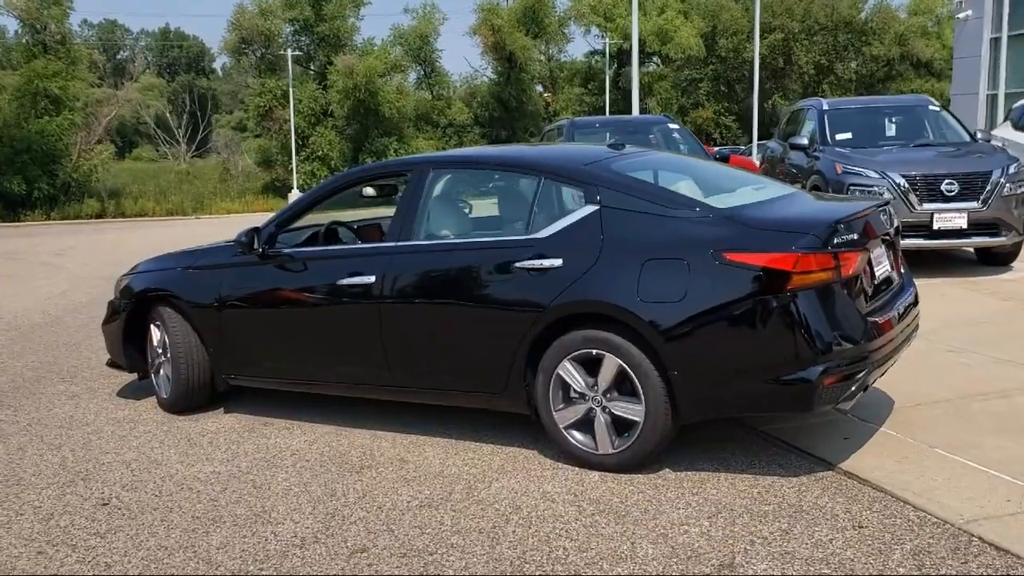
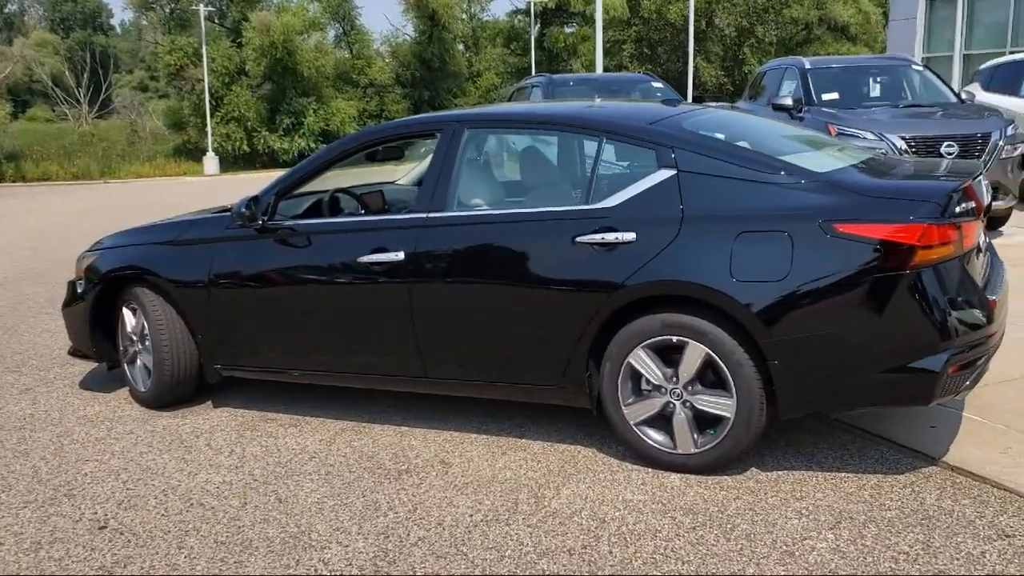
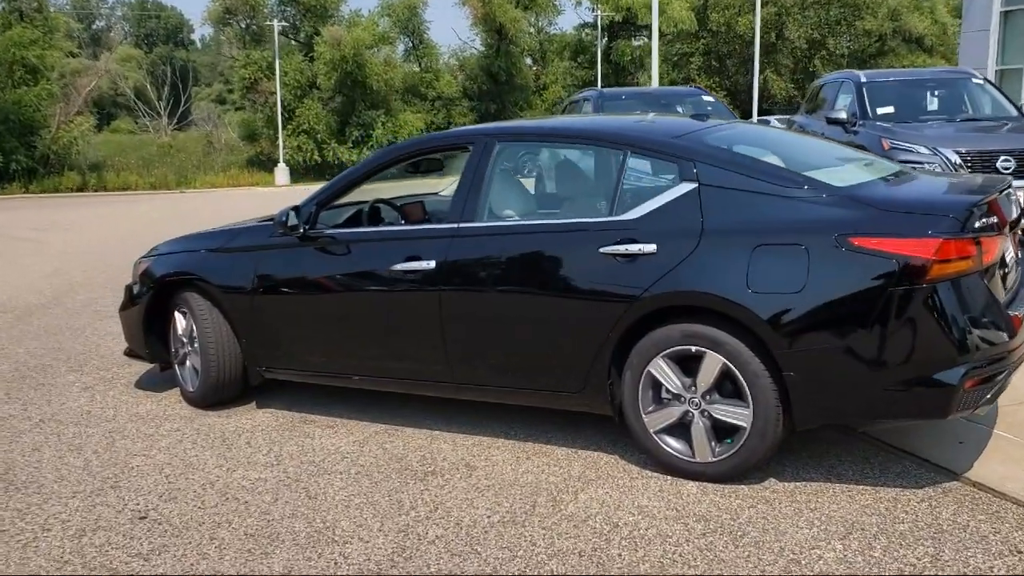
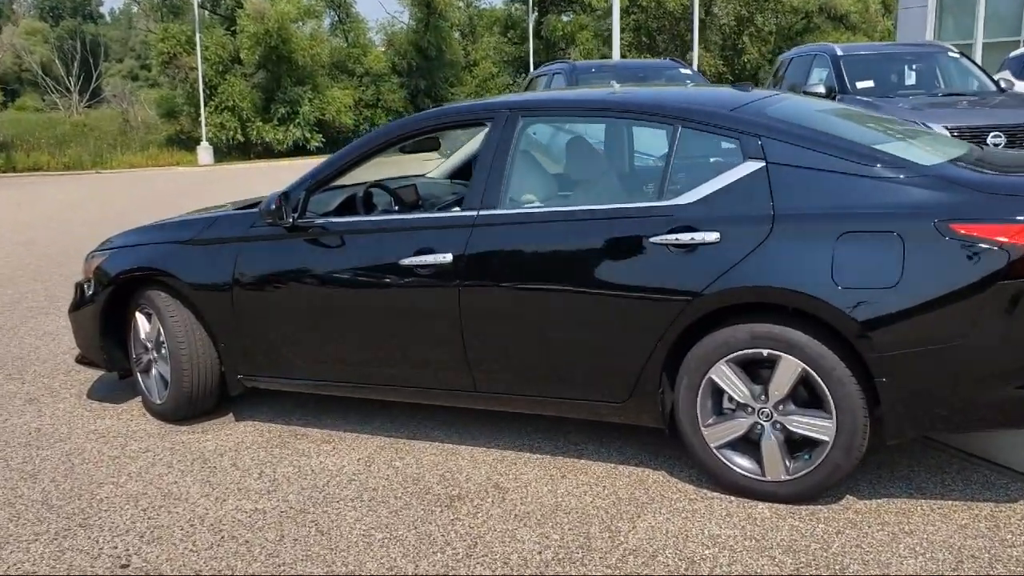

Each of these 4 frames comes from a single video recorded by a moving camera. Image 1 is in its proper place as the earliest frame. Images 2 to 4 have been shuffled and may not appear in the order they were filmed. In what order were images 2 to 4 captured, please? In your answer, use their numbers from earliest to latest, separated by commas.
3, 2, 4
